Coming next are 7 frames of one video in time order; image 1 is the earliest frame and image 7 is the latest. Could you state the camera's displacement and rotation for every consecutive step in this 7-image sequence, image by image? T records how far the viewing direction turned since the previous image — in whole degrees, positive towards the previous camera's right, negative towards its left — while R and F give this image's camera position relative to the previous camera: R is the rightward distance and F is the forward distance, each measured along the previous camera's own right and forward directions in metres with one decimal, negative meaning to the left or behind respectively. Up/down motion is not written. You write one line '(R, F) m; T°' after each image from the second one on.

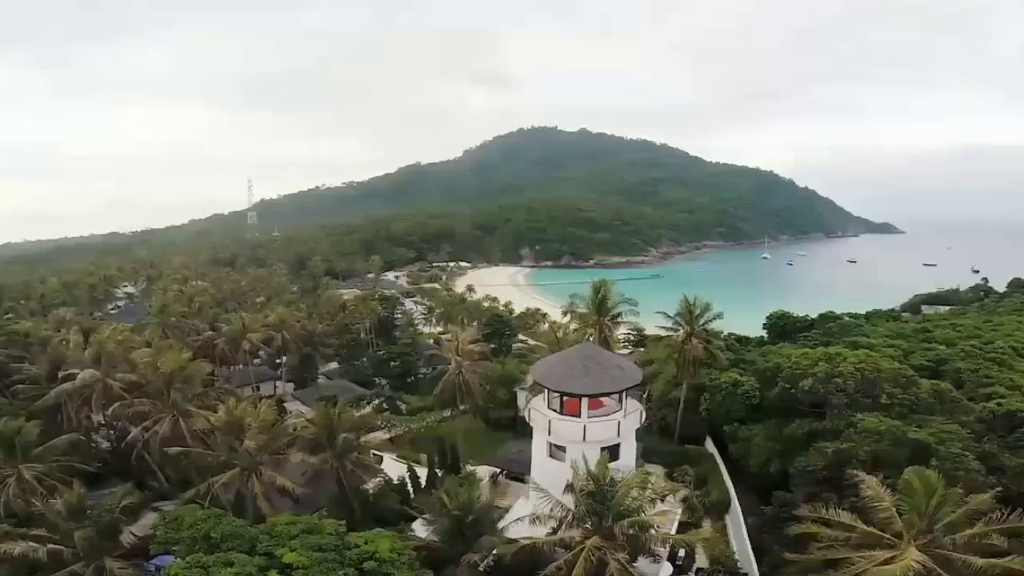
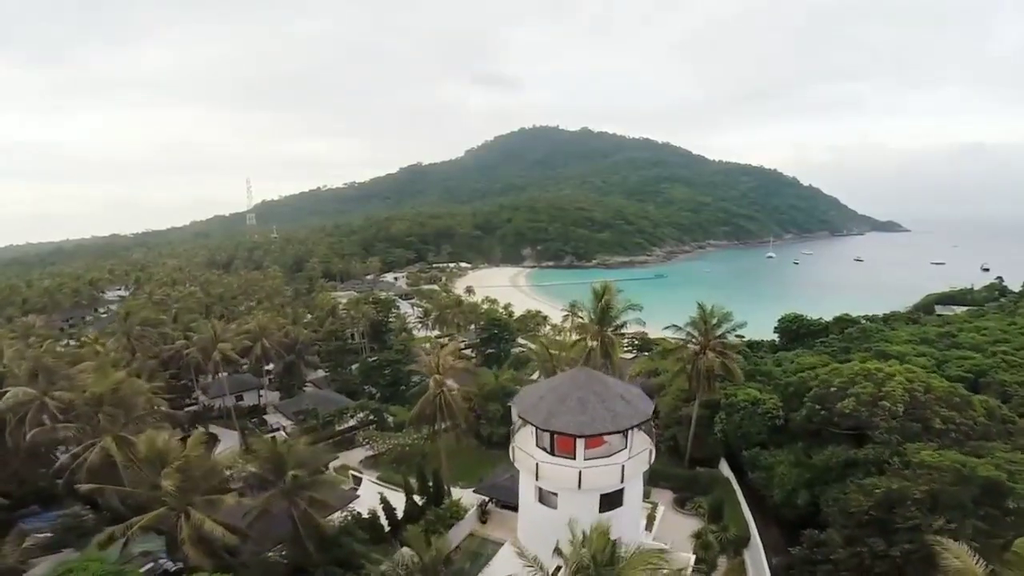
(+0.6, +3.3) m; 0°
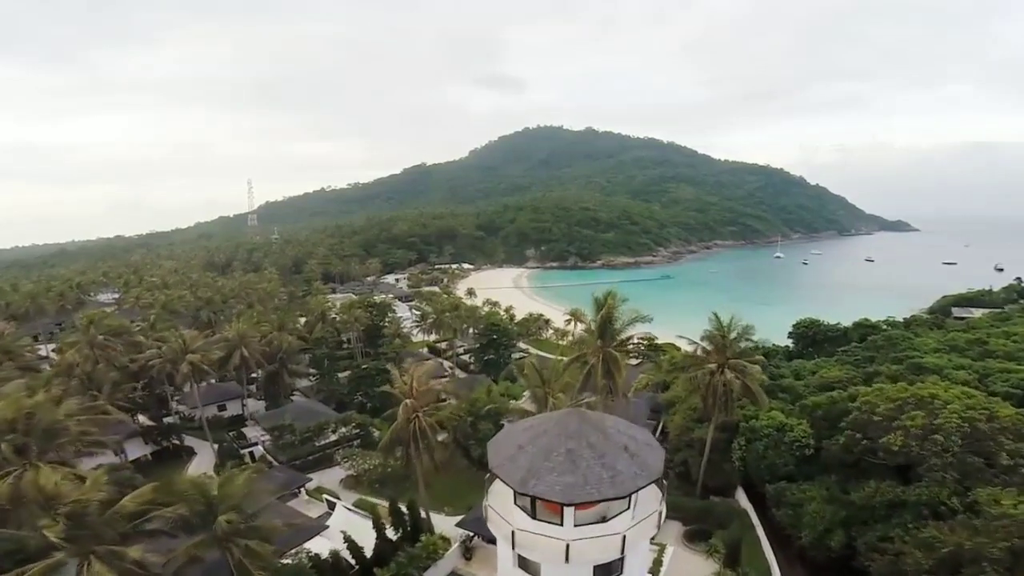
(+0.7, +3.2) m; -1°
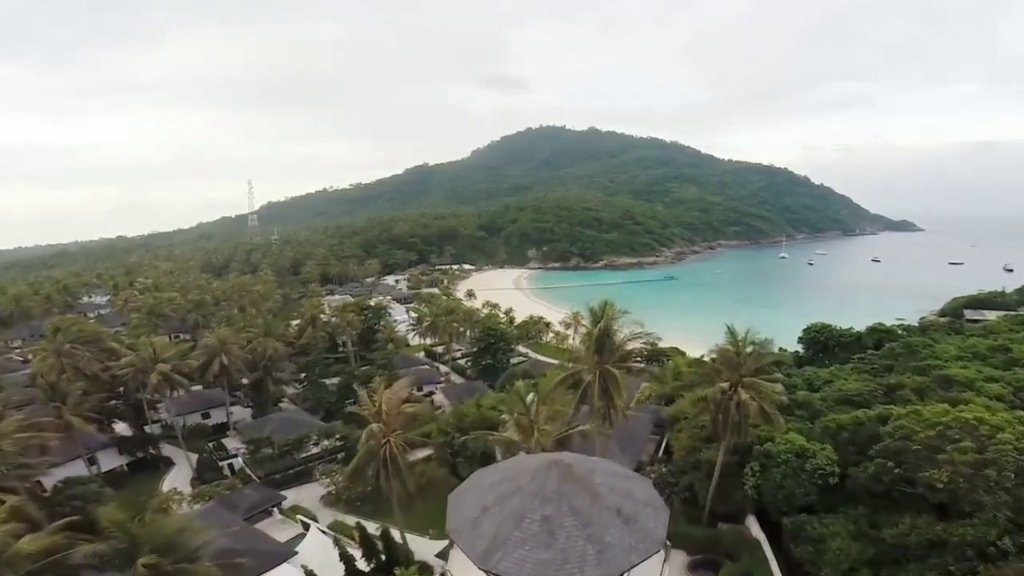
(+0.6, +2.3) m; 0°
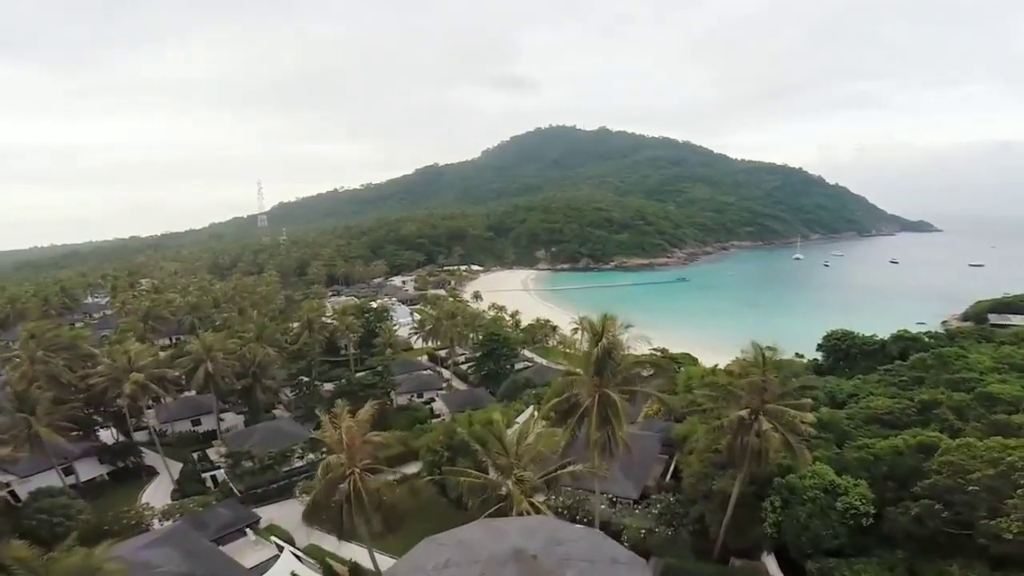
(+0.8, +2.4) m; -1°
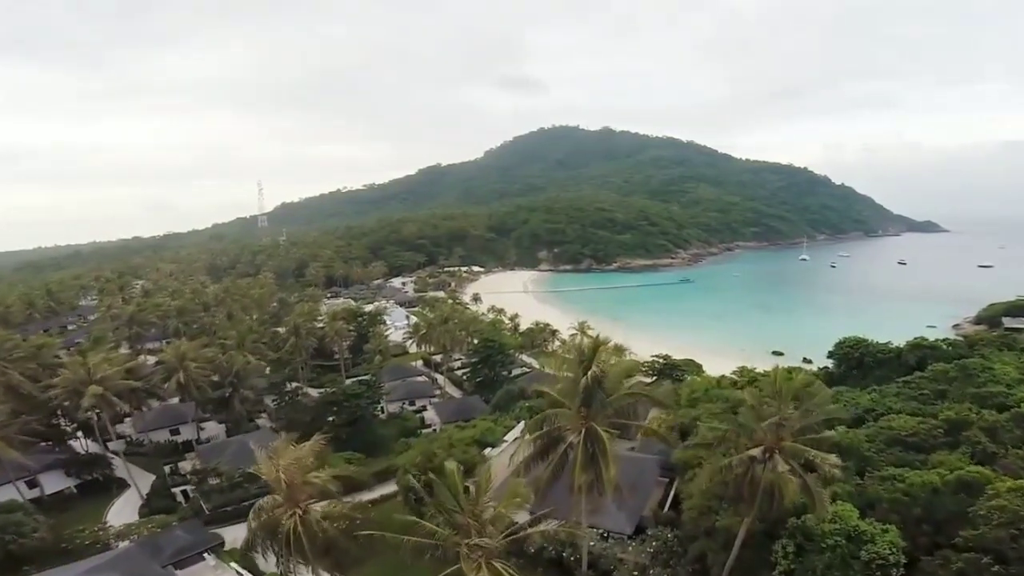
(+0.9, +2.4) m; 0°
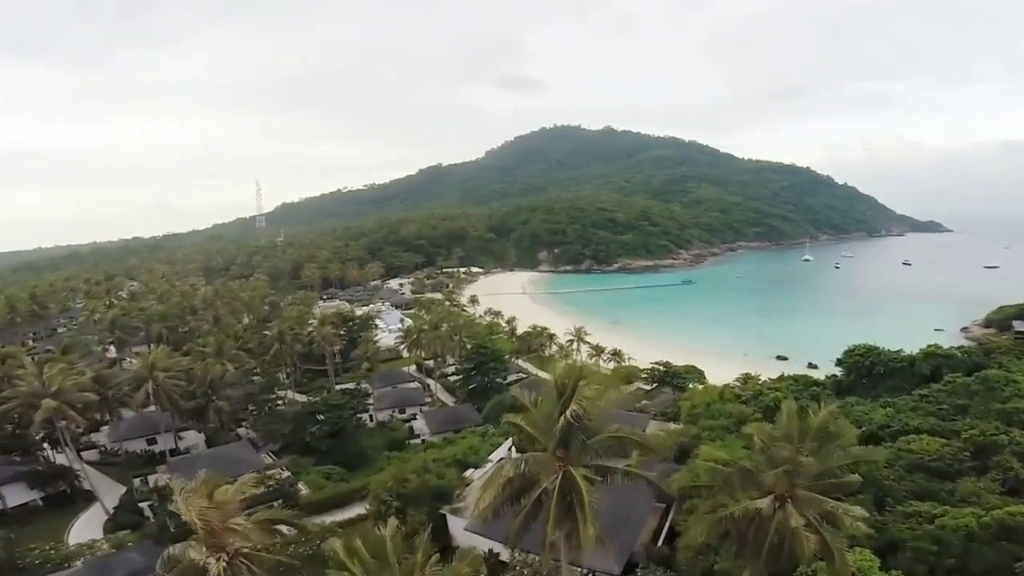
(+0.8, +2.2) m; 0°
